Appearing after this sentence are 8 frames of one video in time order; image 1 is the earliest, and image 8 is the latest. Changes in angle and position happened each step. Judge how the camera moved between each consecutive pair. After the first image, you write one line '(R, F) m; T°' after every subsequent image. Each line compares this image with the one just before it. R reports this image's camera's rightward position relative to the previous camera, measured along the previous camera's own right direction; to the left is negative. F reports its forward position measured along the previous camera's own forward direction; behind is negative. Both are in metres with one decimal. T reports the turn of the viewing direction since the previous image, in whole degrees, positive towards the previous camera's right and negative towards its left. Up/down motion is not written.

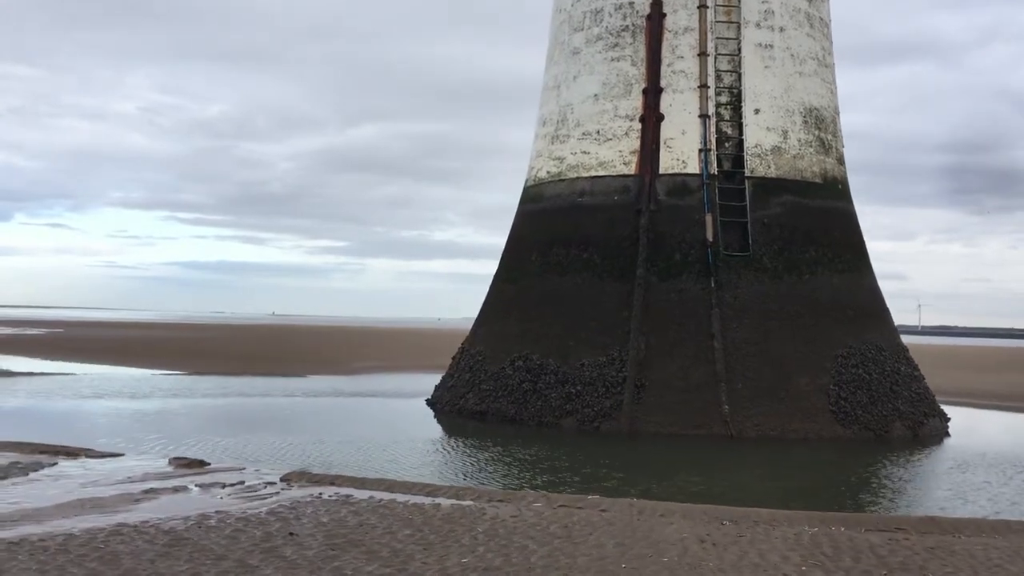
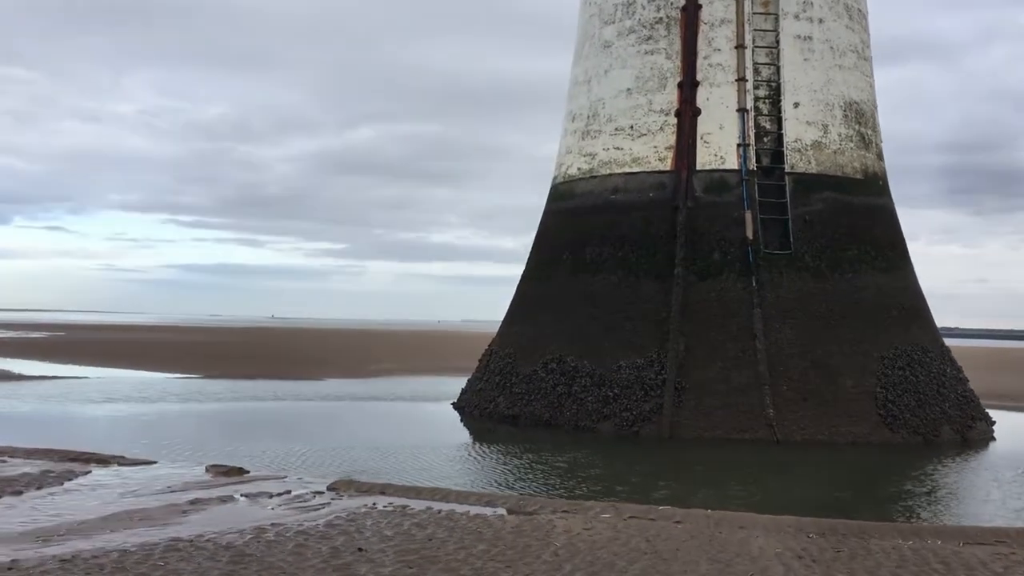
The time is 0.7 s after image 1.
(-0.4, +0.4) m; 0°
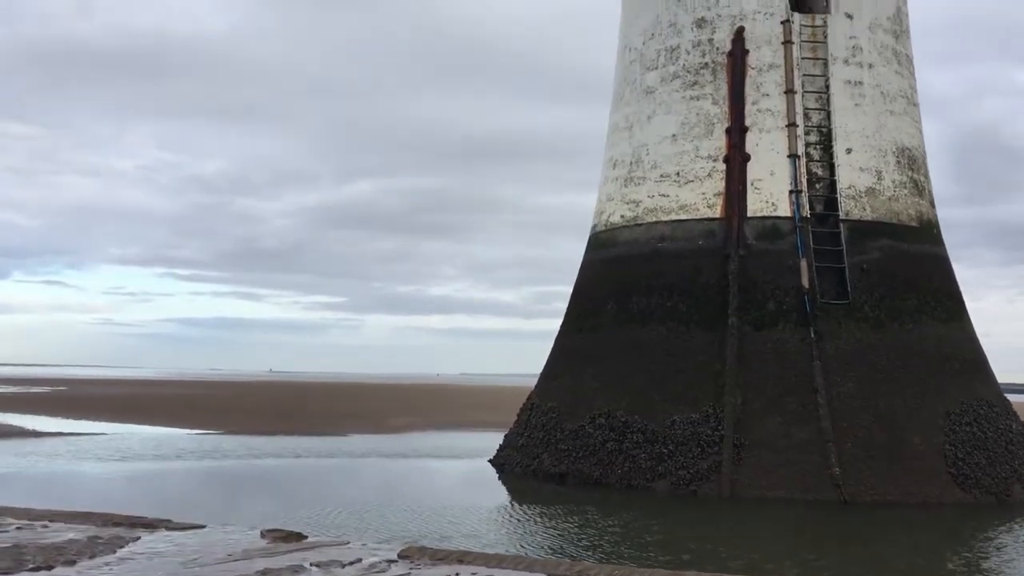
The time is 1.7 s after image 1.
(-0.6, +0.4) m; 0°
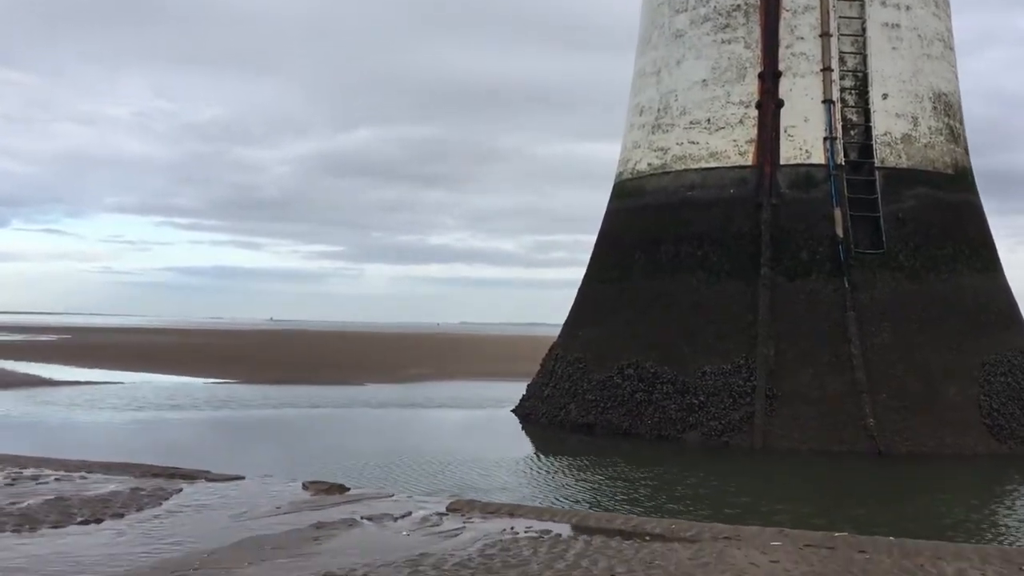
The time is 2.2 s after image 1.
(-0.3, +0.2) m; 0°
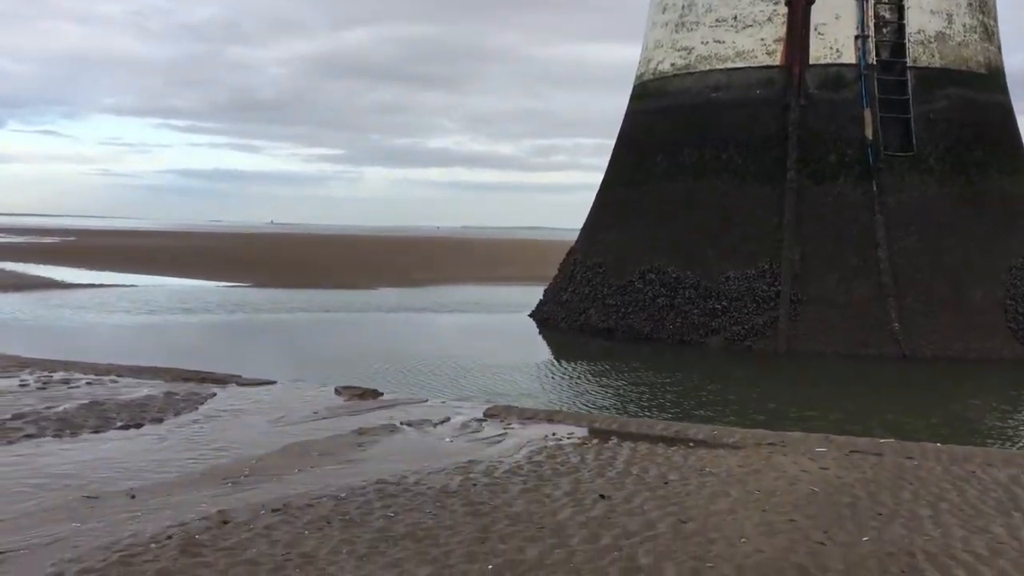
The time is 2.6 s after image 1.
(-0.2, +0.1) m; 0°
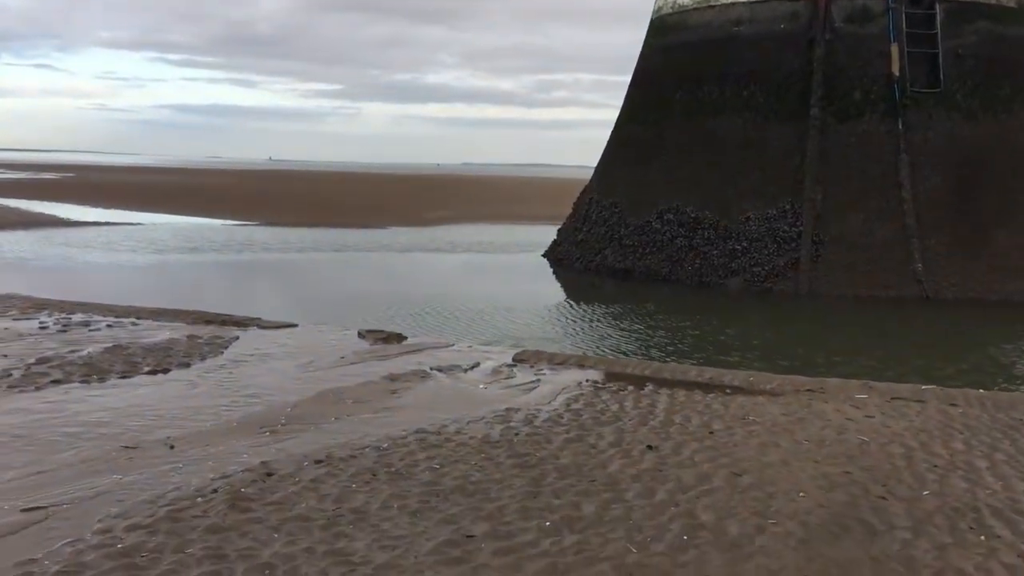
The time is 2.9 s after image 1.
(-0.2, +0.1) m; 0°
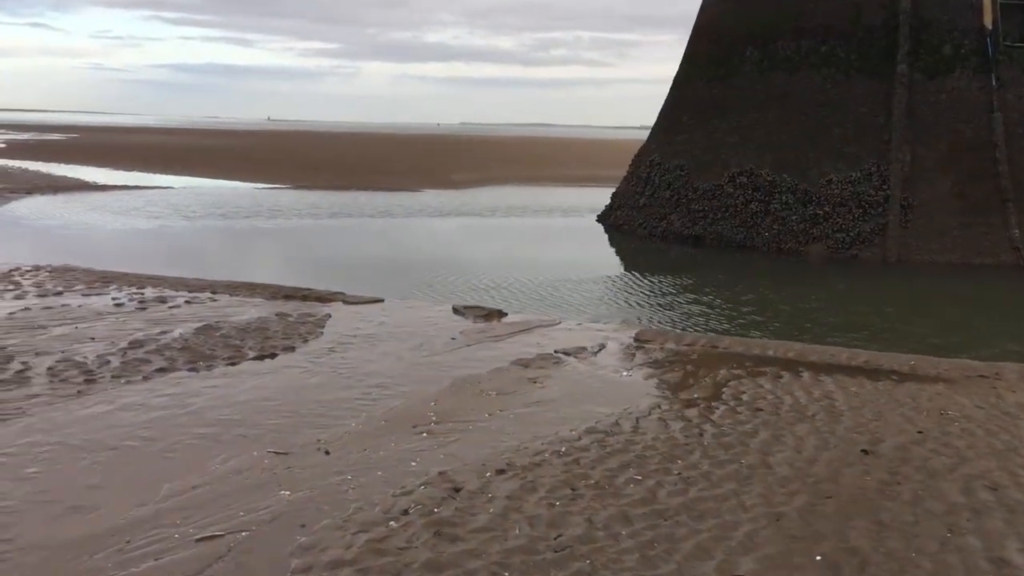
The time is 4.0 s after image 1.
(-0.7, +0.5) m; 0°
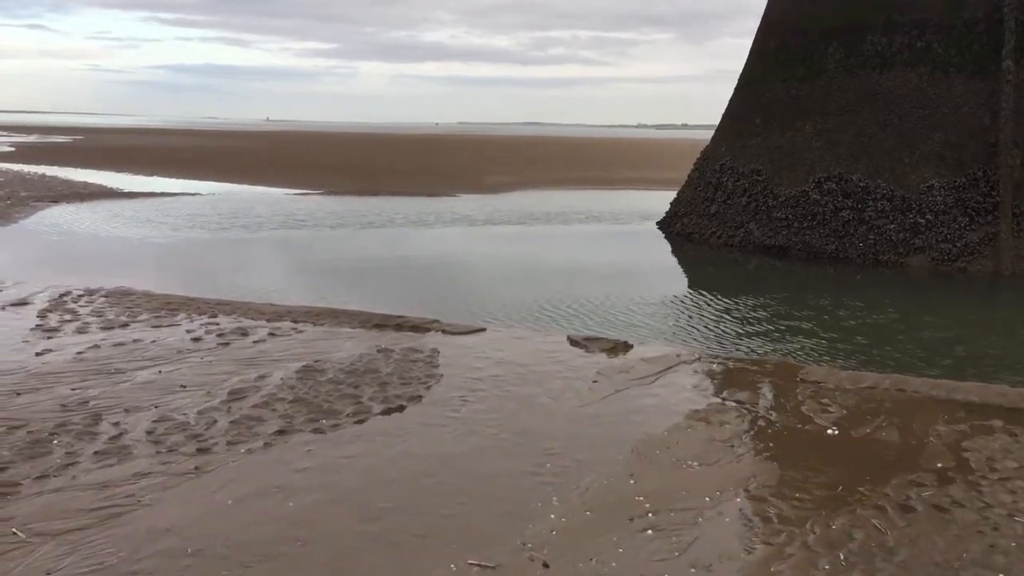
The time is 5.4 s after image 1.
(-0.7, +0.8) m; 0°
